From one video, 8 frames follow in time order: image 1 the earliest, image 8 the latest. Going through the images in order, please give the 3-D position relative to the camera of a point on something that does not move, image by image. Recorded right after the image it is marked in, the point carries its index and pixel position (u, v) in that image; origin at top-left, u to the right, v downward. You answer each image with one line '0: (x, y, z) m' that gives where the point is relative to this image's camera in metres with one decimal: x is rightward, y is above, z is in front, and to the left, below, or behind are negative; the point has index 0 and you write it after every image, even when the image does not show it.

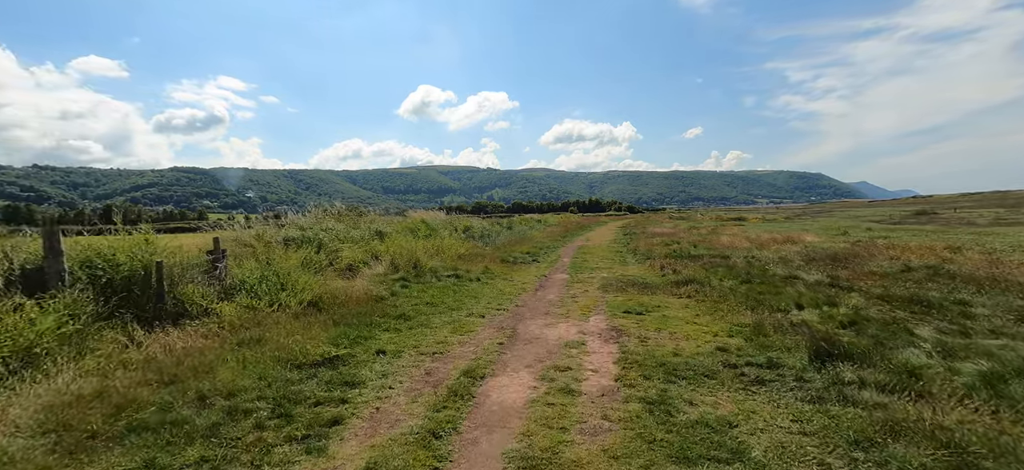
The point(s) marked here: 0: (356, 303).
0: (-3.4, -1.4, +11.2) m
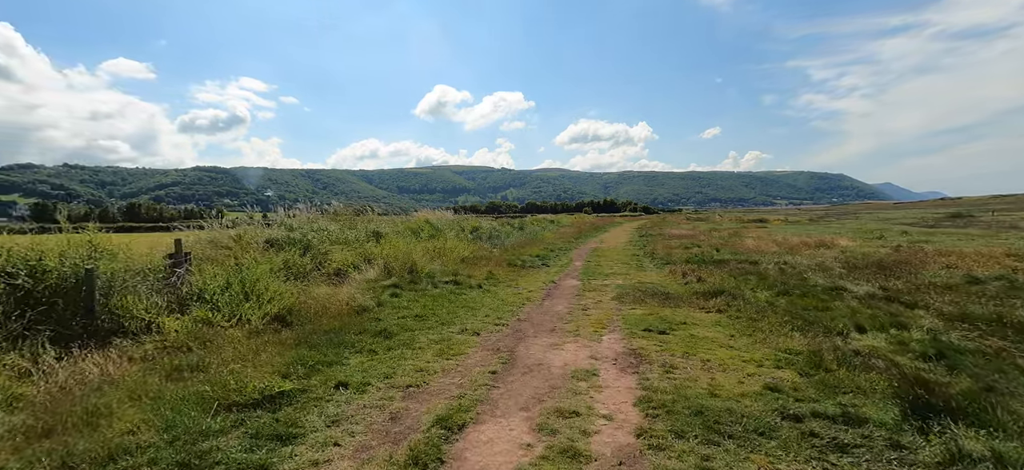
0: (-3.4, -1.5, +9.7) m
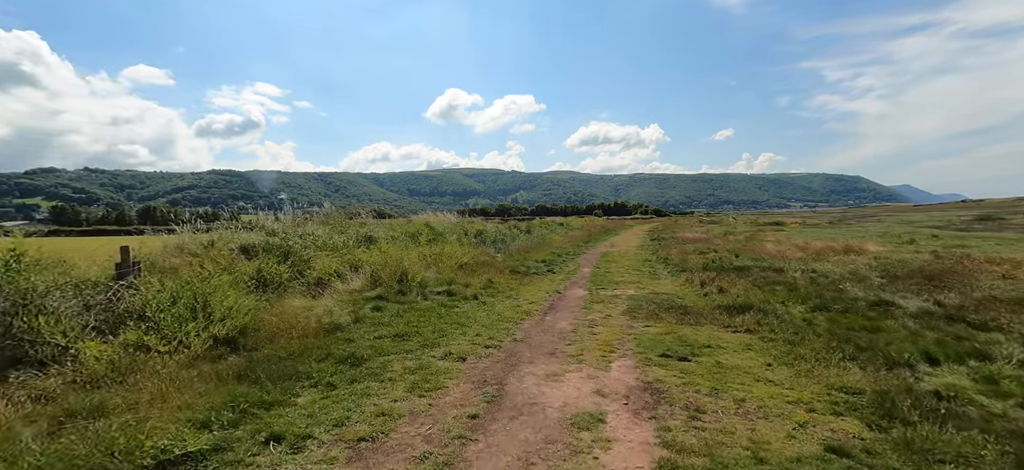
0: (-3.5, -1.6, +8.4) m
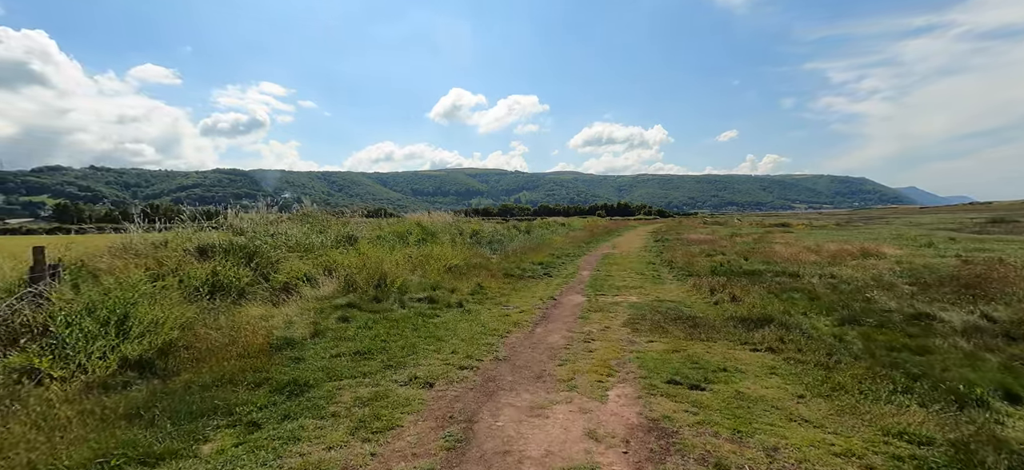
0: (-3.8, -1.6, +7.1) m
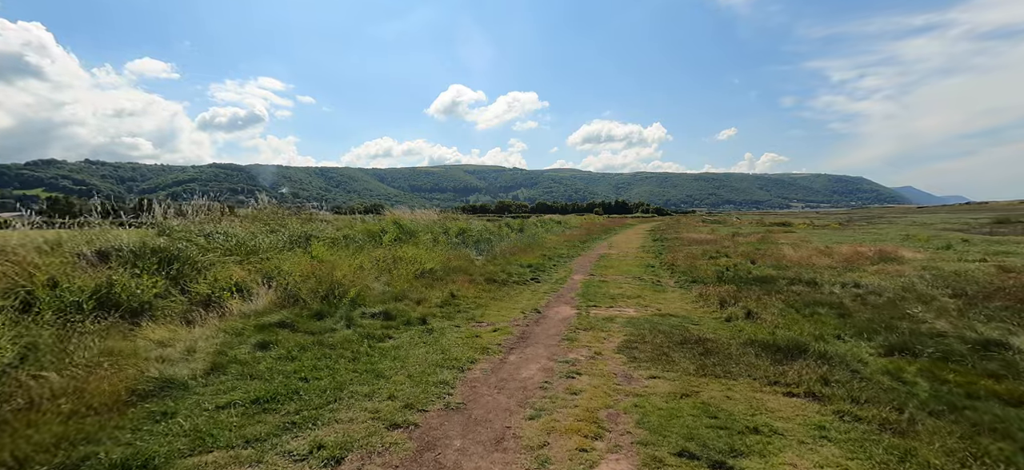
0: (-4.3, -1.7, +5.1) m
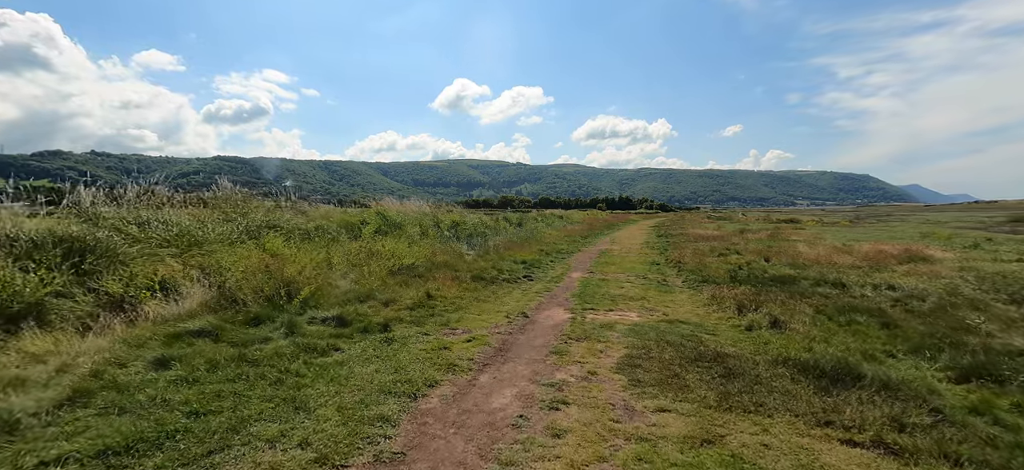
0: (-4.7, -1.5, +3.4) m
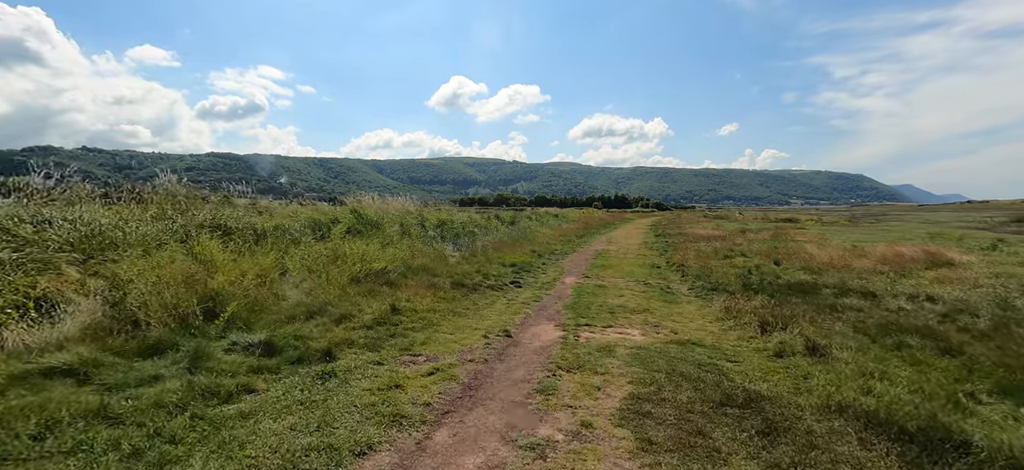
0: (-5.0, -1.6, +1.7) m
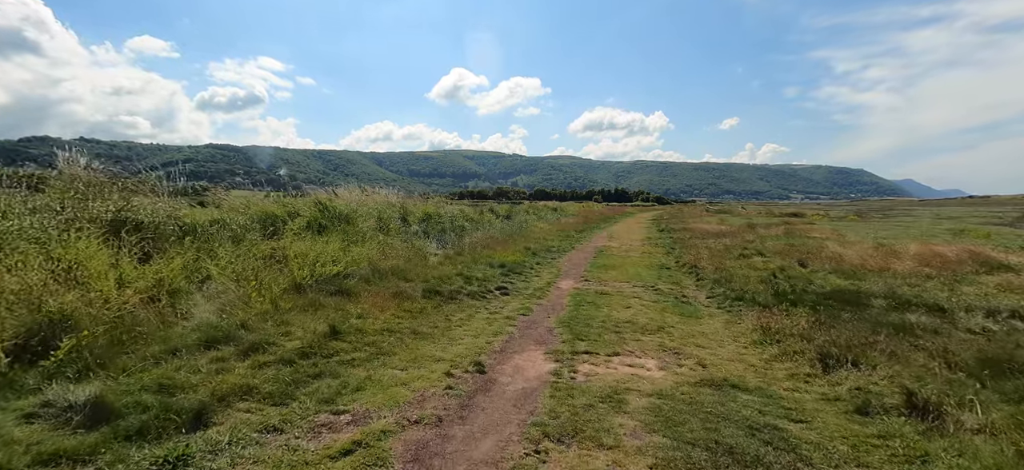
0: (-5.3, -1.7, -0.6) m
